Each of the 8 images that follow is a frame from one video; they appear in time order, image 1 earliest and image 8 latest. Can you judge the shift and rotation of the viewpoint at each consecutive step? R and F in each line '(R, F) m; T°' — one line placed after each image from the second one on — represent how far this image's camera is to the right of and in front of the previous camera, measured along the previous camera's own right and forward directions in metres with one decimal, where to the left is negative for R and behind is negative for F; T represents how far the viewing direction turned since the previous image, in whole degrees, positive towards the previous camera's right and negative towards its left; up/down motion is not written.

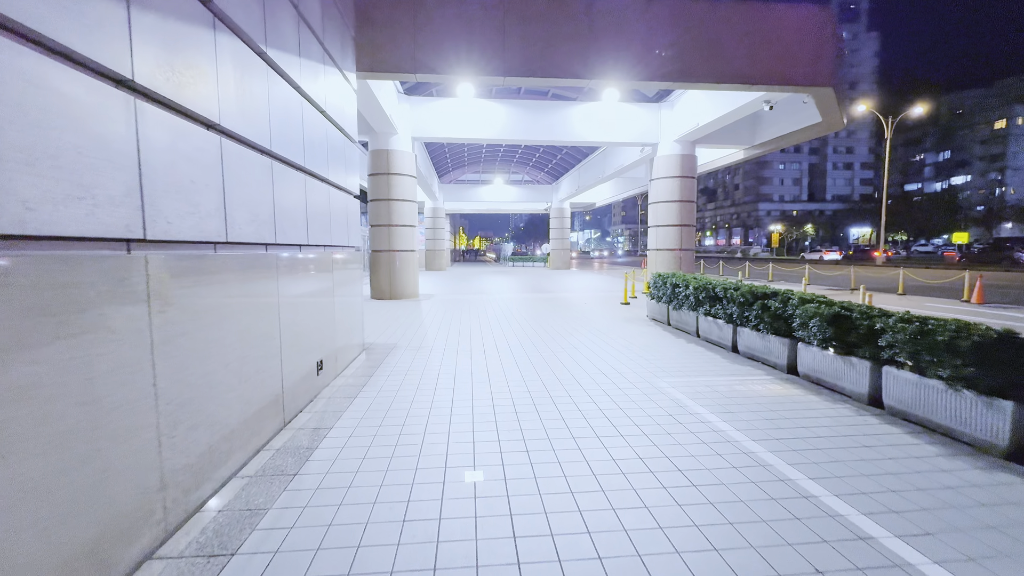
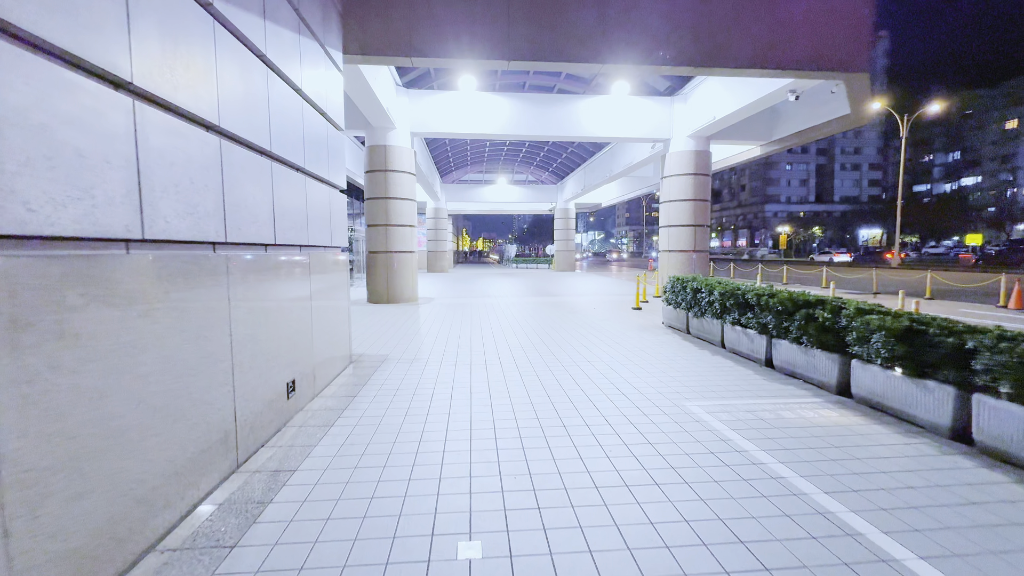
(0.0, +0.7) m; 0°
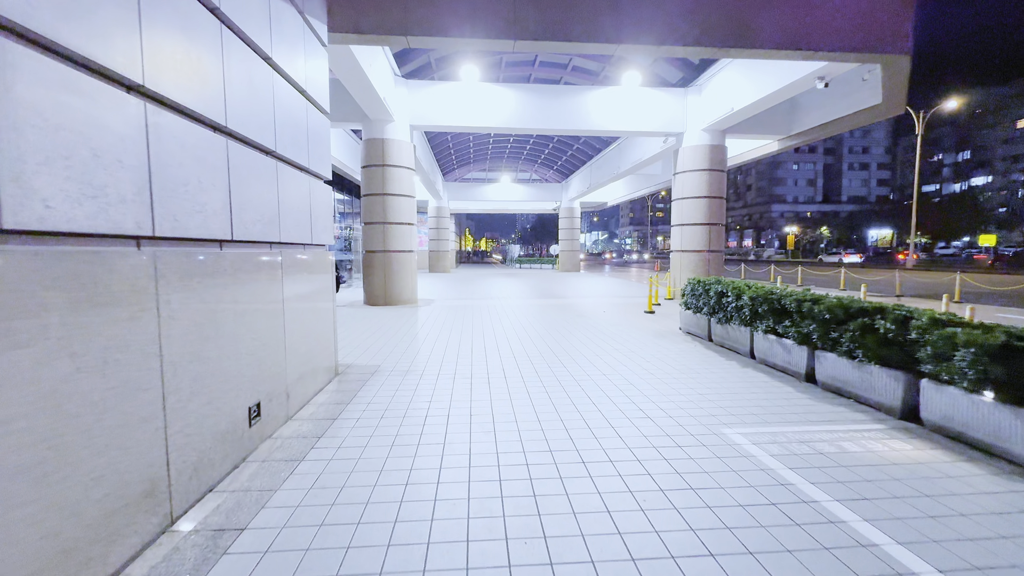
(0.0, +0.7) m; 0°
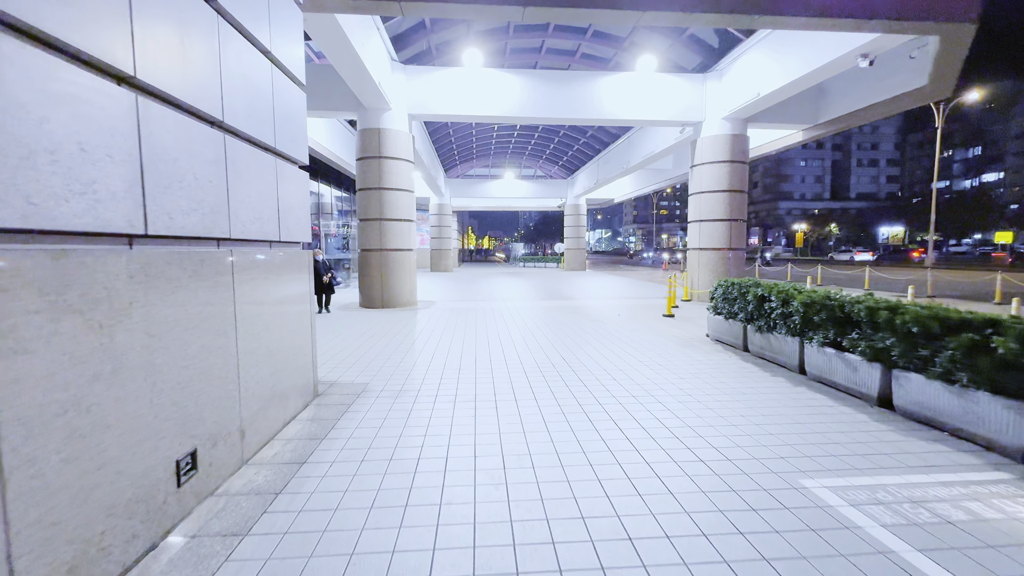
(-0.1, +0.8) m; 0°
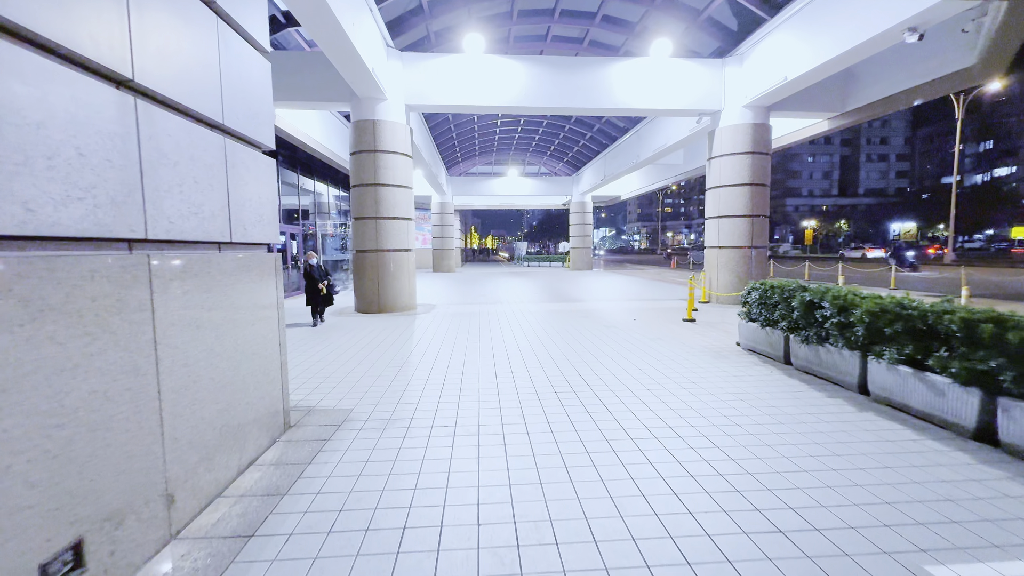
(-0.1, +0.8) m; 0°
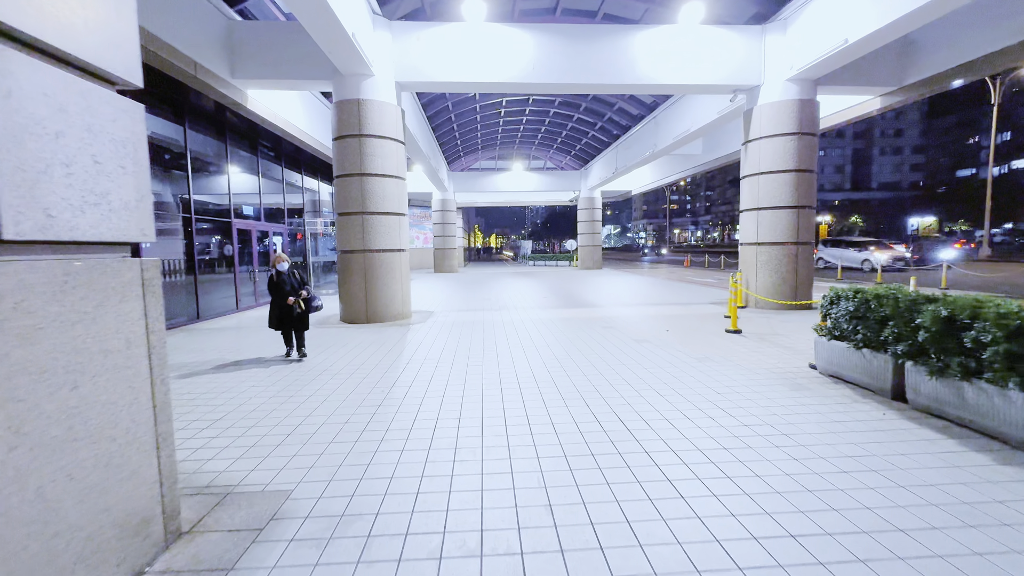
(-0.1, +1.4) m; -1°
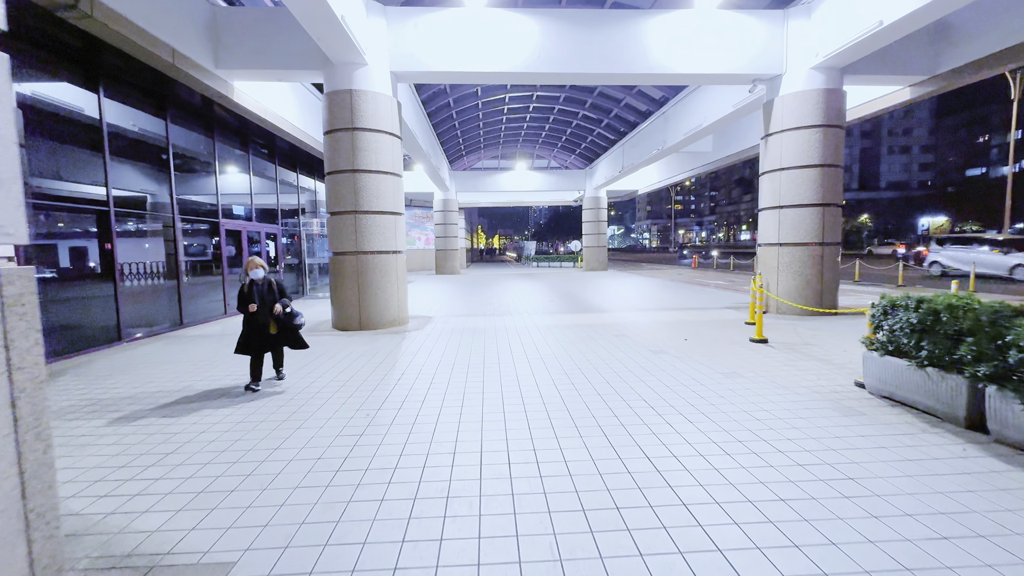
(0.0, +0.6) m; 0°
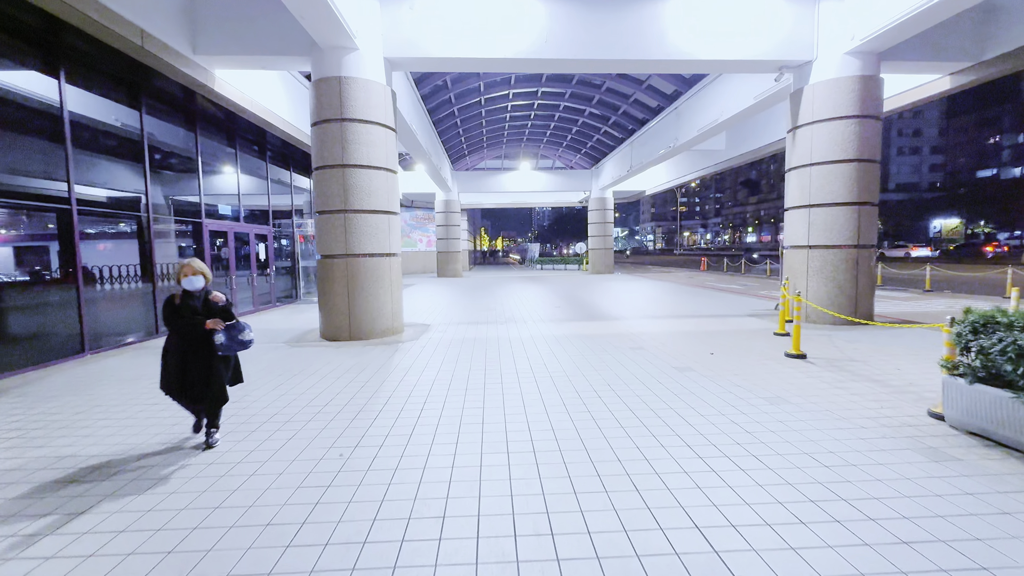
(0.0, +0.8) m; 0°
